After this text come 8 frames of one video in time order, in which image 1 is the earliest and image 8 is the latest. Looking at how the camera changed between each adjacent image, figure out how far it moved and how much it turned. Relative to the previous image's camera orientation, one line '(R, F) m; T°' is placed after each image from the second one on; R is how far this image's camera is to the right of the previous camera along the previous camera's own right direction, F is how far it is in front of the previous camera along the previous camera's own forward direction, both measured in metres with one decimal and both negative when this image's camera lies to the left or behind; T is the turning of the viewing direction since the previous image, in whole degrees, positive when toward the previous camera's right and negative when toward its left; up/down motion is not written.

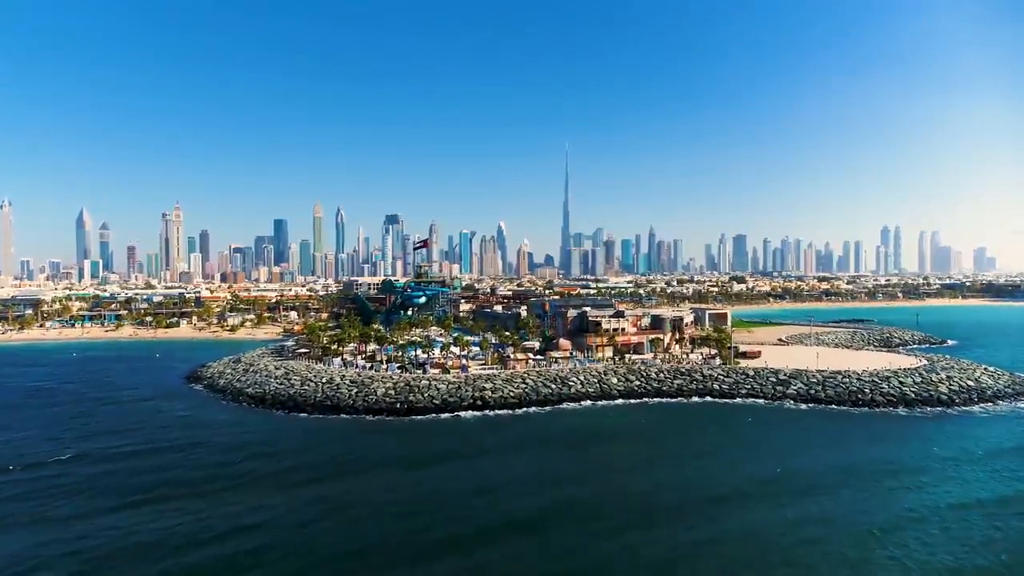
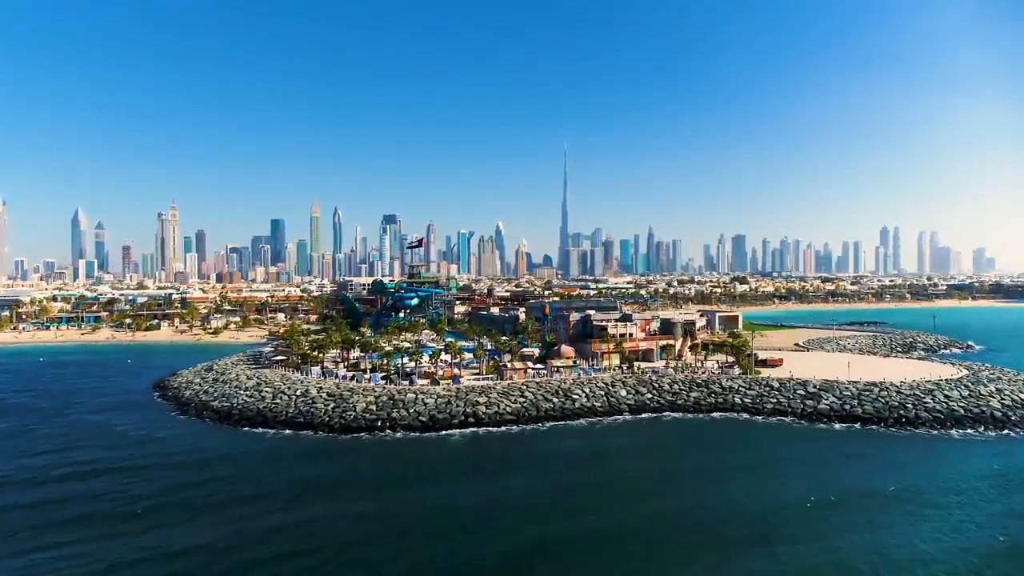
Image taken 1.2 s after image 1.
(+0.1, +6.2) m; 0°
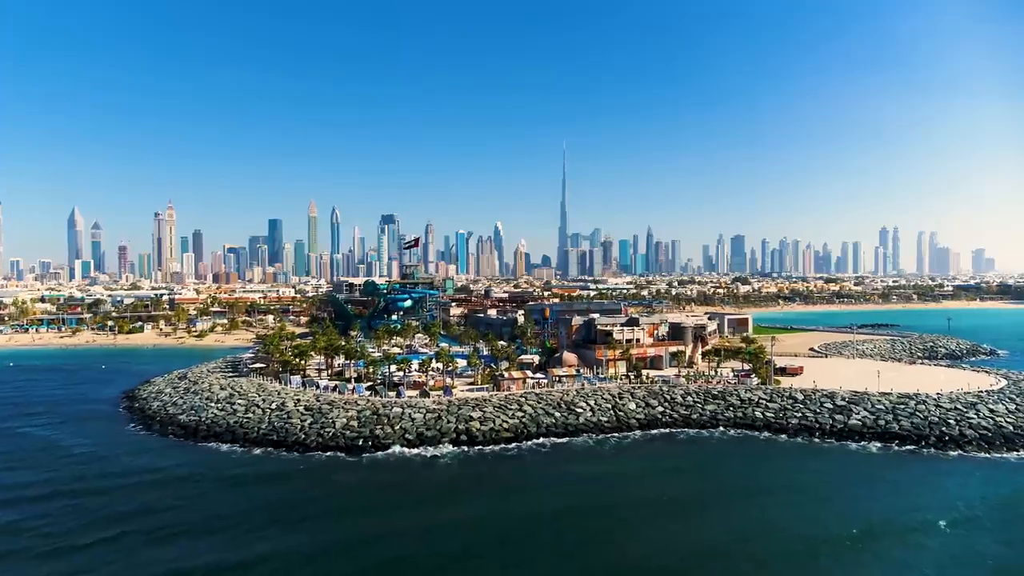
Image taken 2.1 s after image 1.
(+0.1, +4.9) m; 0°
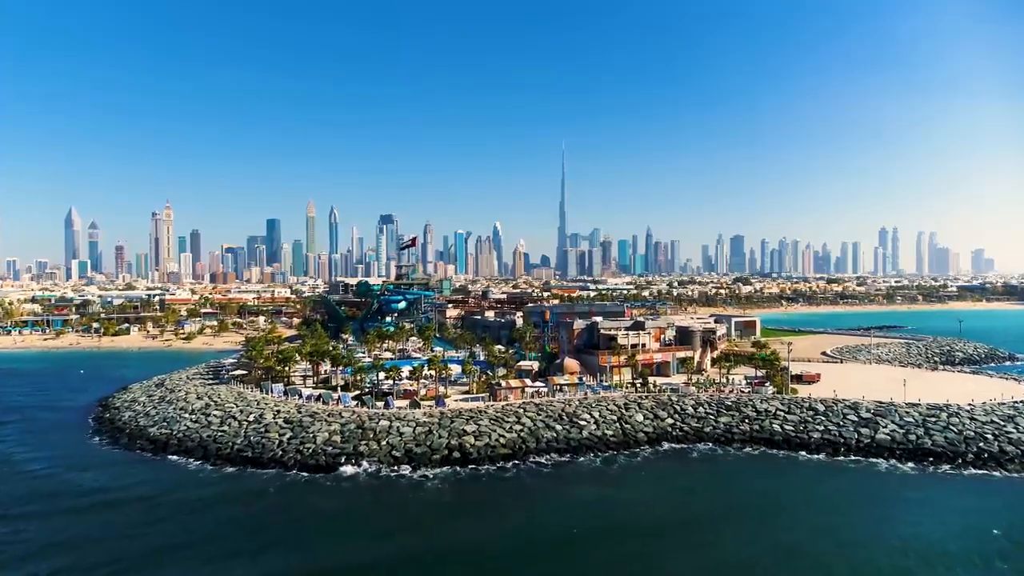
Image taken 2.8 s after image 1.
(+0.1, +3.7) m; 0°
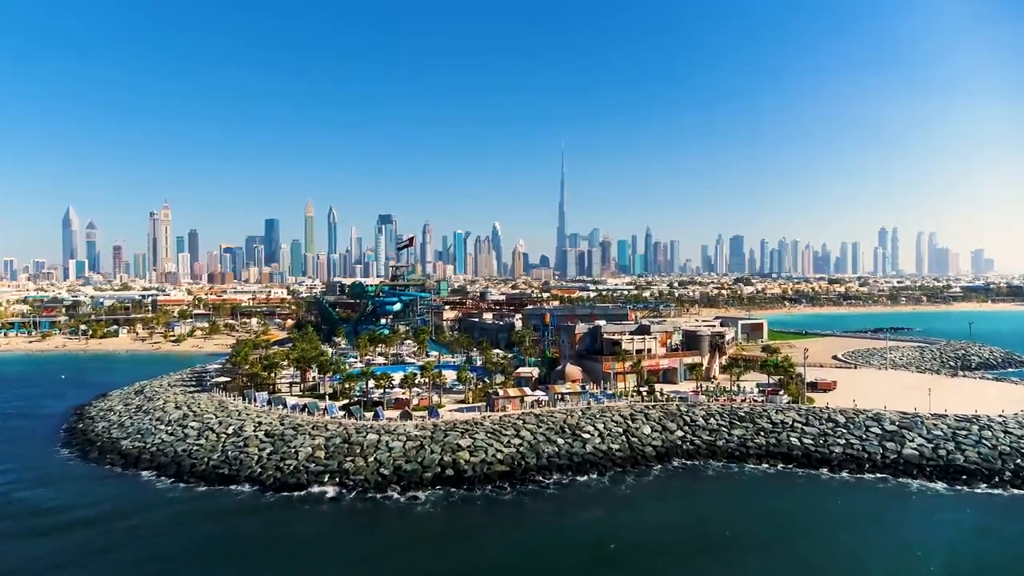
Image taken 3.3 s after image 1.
(+0.1, +3.0) m; 0°
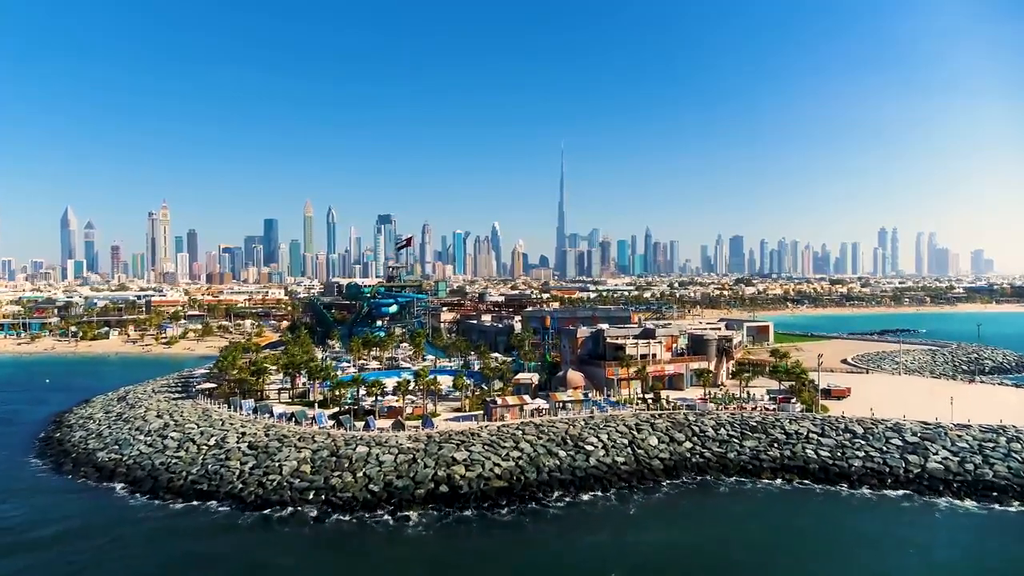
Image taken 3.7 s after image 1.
(0.0, +2.3) m; 0°
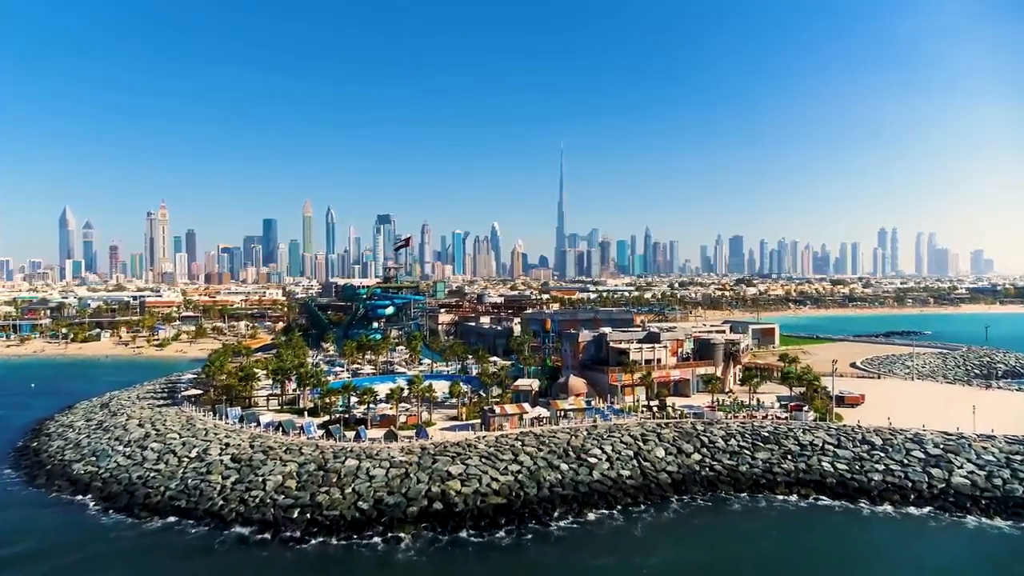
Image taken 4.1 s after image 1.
(0.0, +2.1) m; 0°
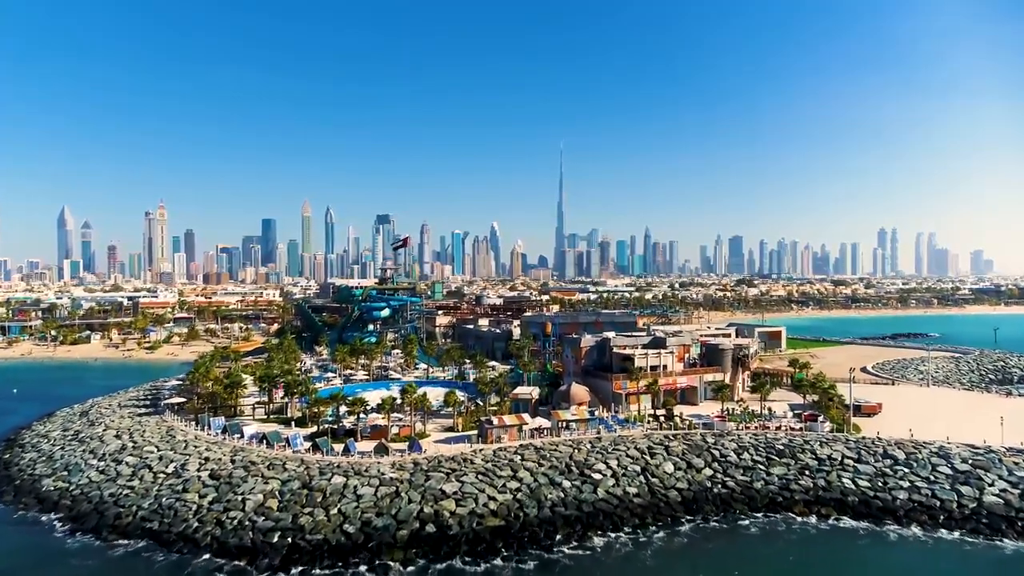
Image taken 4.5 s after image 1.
(0.0, +2.4) m; 0°
